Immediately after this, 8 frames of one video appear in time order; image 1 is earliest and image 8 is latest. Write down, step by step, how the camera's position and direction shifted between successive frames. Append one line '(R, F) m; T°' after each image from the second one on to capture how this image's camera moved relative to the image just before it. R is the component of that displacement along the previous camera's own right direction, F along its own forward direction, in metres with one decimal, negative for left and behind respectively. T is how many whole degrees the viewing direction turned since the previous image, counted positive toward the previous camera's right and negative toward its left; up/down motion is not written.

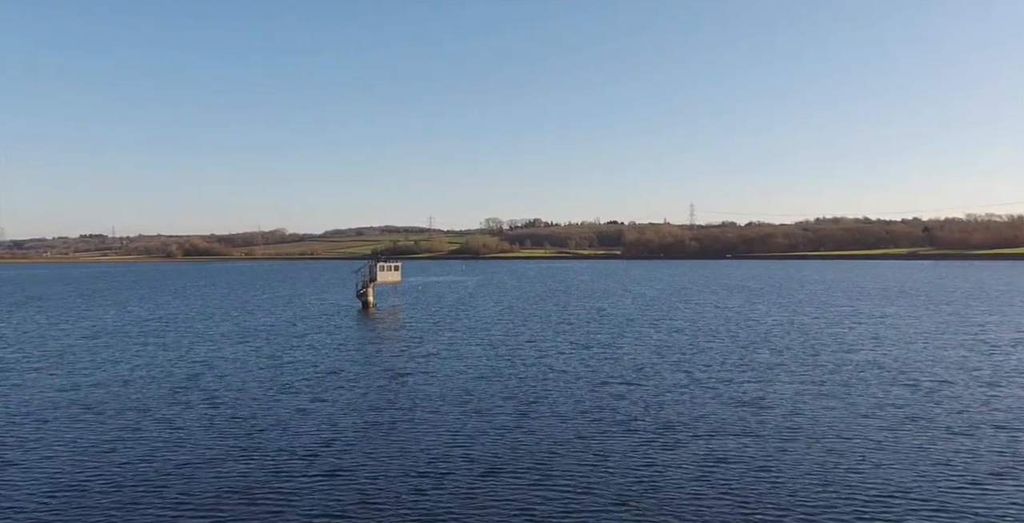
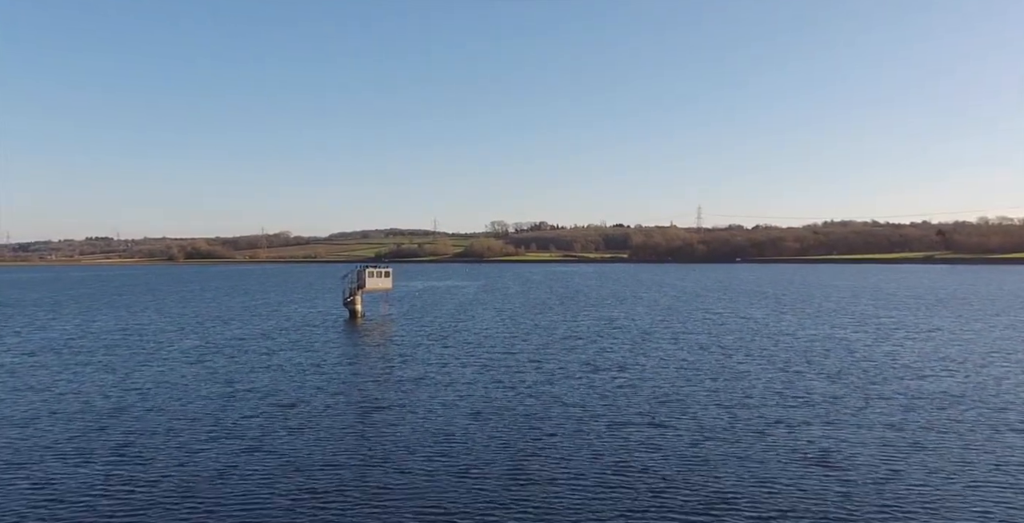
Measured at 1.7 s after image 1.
(+0.3, +7.7) m; 0°
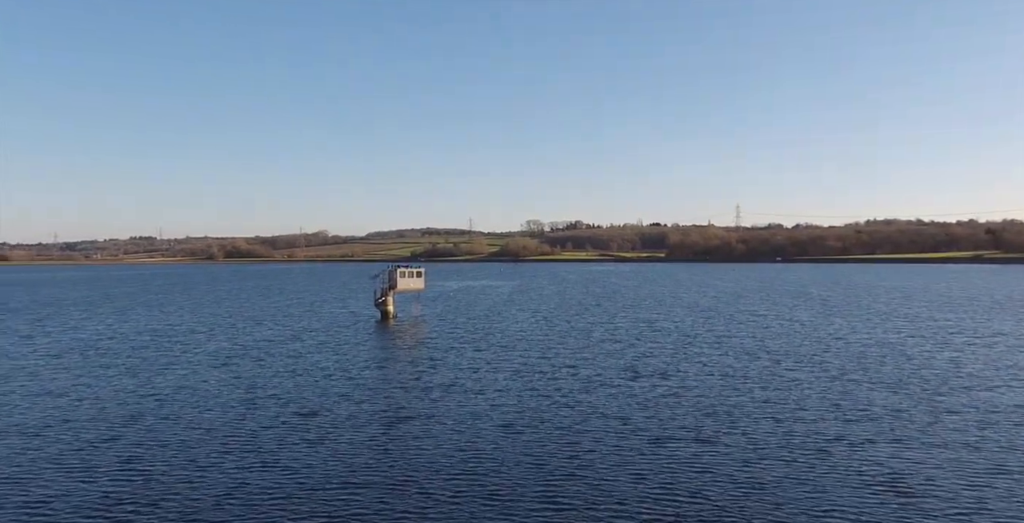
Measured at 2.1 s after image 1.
(0.0, +2.3) m; -3°
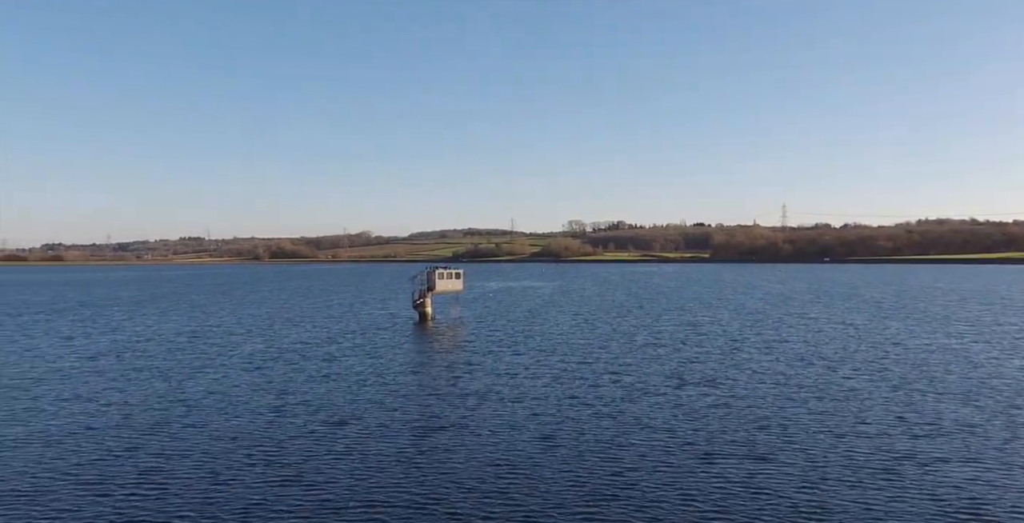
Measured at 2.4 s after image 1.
(+0.1, +1.8) m; -3°
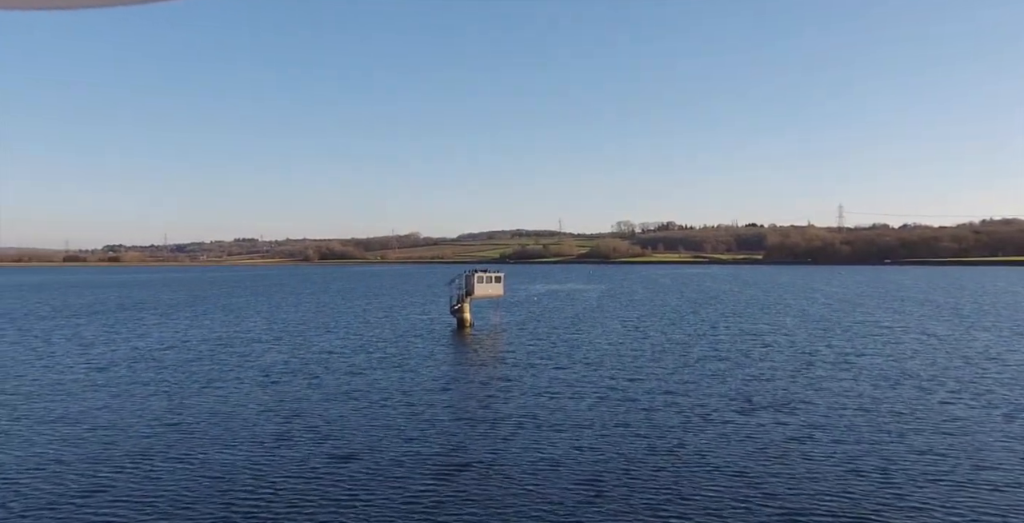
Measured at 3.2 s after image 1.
(+0.3, +5.0) m; -4°
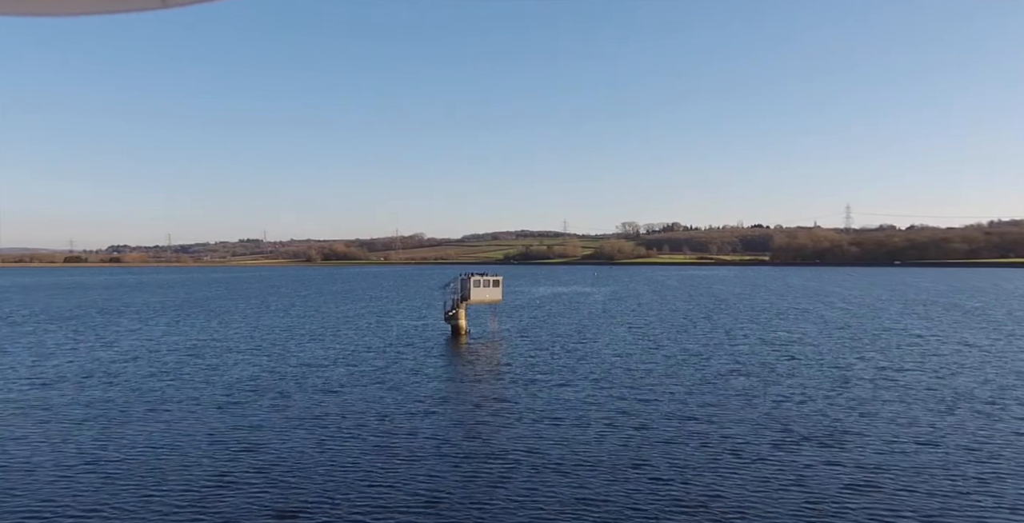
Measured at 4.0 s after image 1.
(+0.4, +5.4) m; 0°
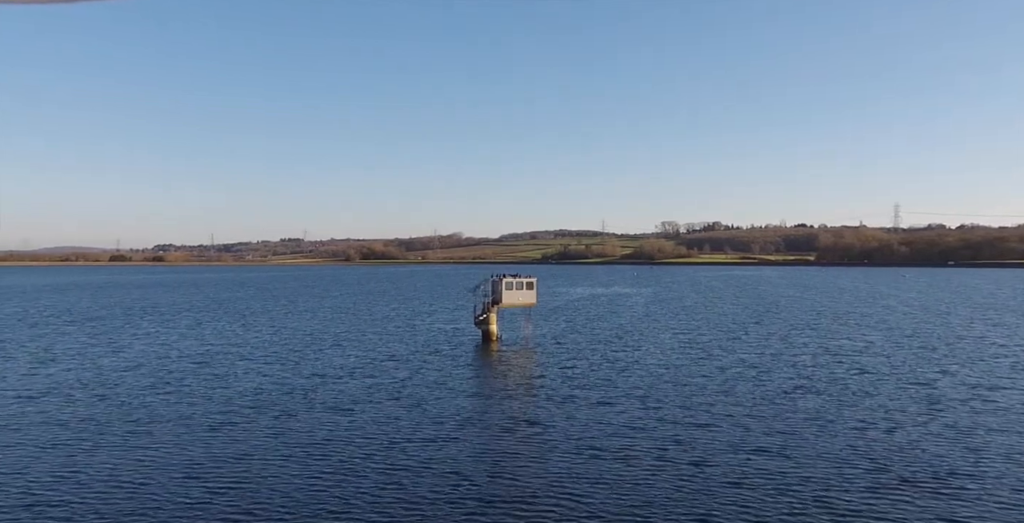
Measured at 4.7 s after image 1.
(+0.2, +5.0) m; -3°
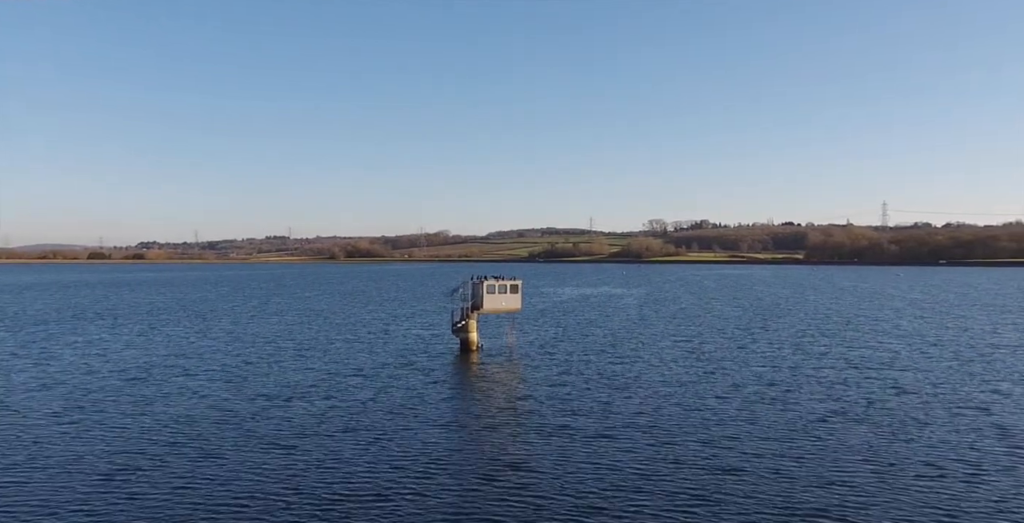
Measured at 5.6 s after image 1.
(+0.3, +6.7) m; +1°
